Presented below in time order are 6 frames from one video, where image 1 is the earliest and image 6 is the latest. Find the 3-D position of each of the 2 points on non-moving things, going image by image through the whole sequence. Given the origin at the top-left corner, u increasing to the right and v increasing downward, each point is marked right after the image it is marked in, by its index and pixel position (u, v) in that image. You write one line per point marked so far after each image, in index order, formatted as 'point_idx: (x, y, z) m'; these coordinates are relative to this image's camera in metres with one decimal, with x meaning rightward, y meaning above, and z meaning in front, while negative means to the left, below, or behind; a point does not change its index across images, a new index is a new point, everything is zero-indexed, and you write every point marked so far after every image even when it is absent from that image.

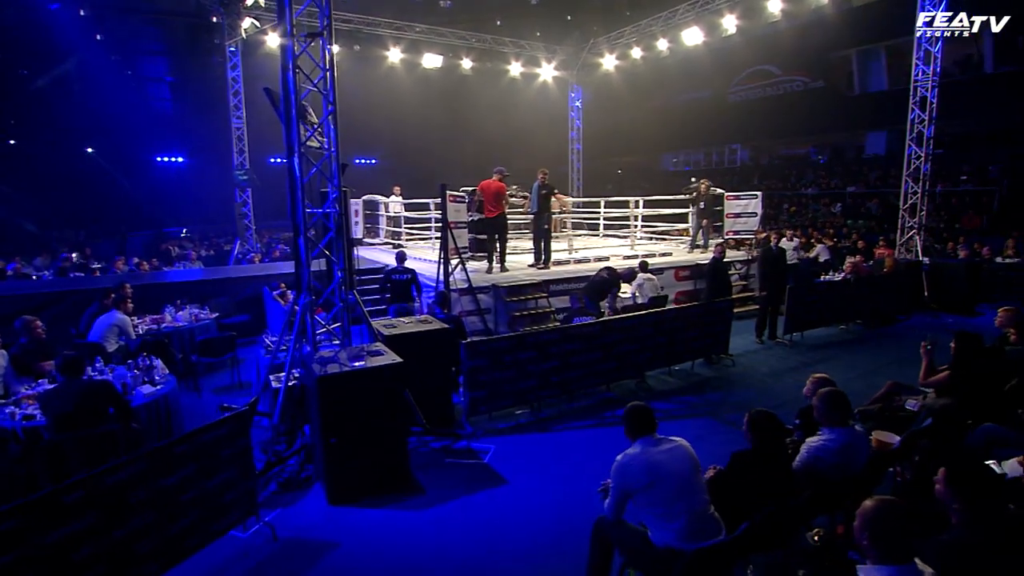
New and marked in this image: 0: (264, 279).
0: (-5.2, +0.2, +11.0) m
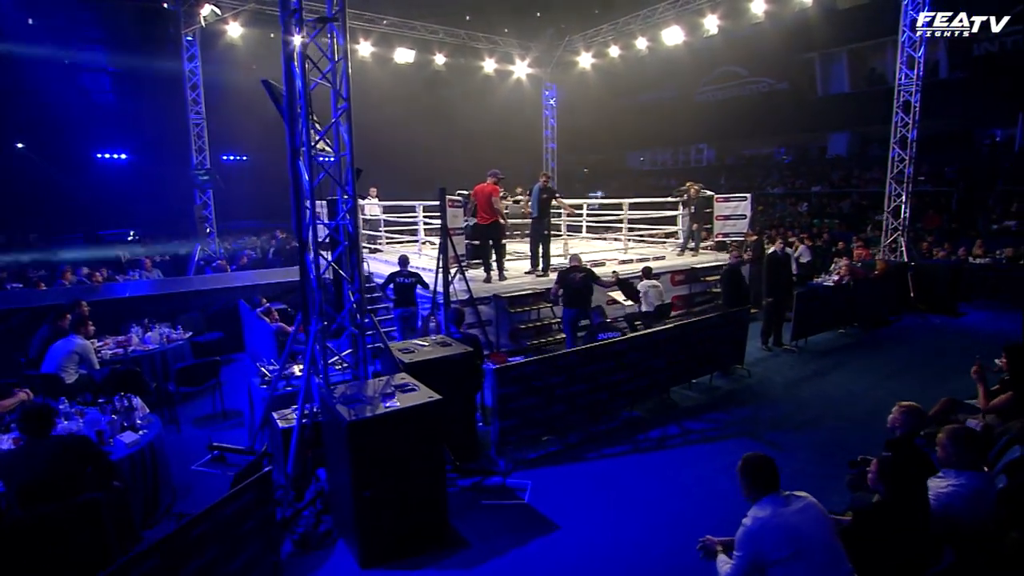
0: (-5.2, 0.0, +10.0) m
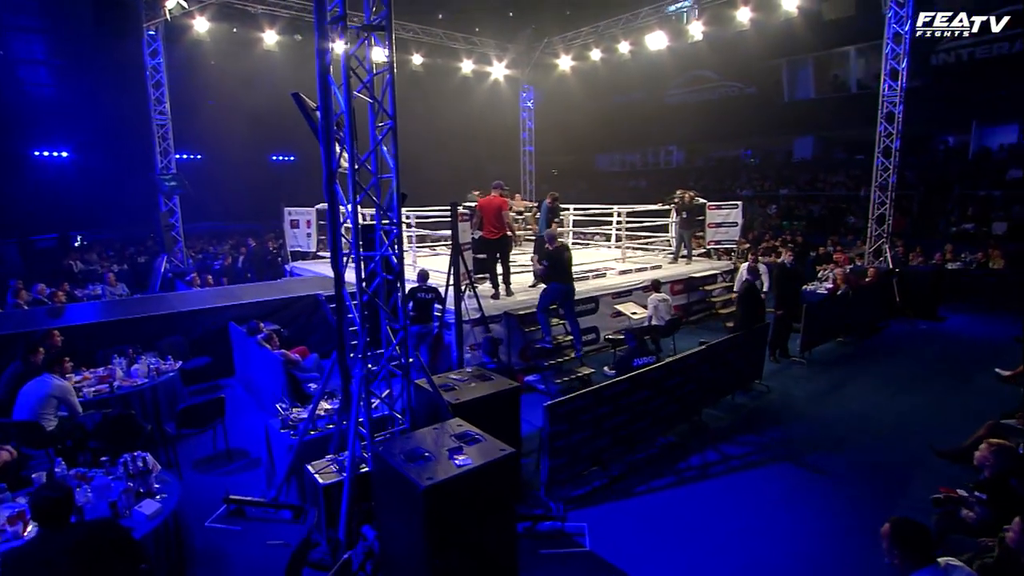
0: (-5.1, -0.4, +9.2) m
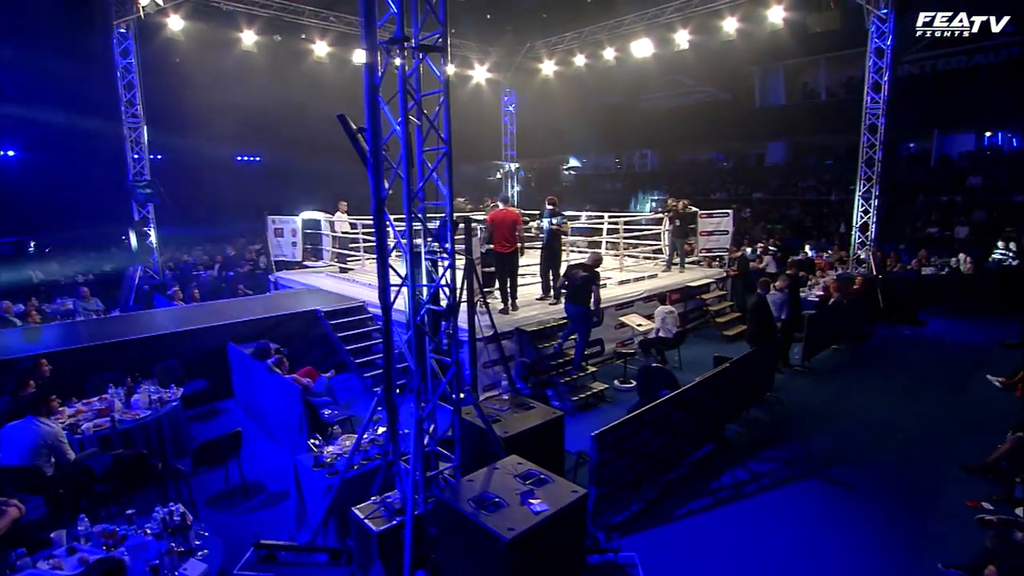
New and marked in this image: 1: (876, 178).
0: (-4.9, -0.7, +8.8) m
1: (+9.7, +2.9, +13.9) m
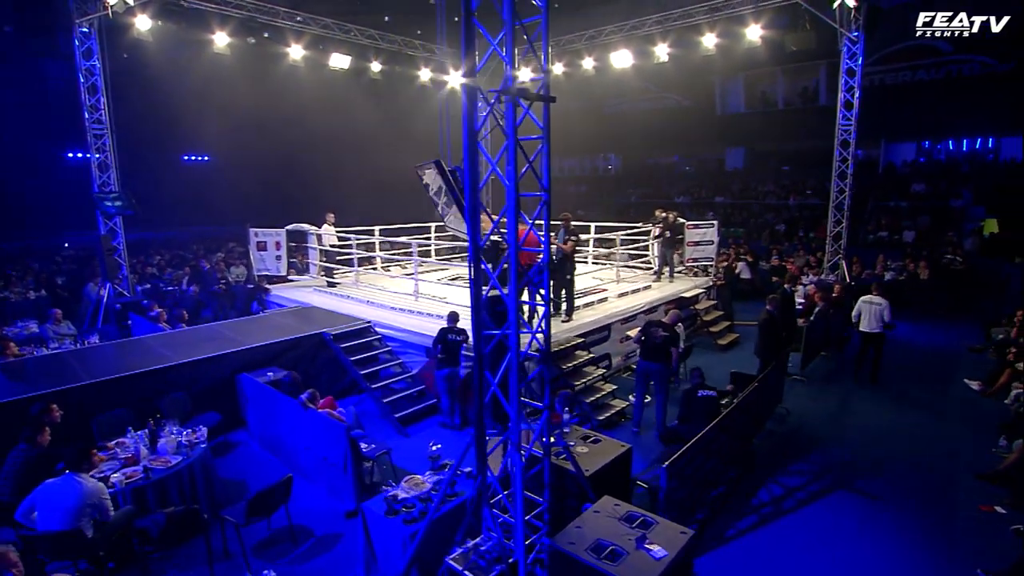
0: (-4.5, -1.1, +8.3) m
1: (+9.4, +2.8, +14.7) m
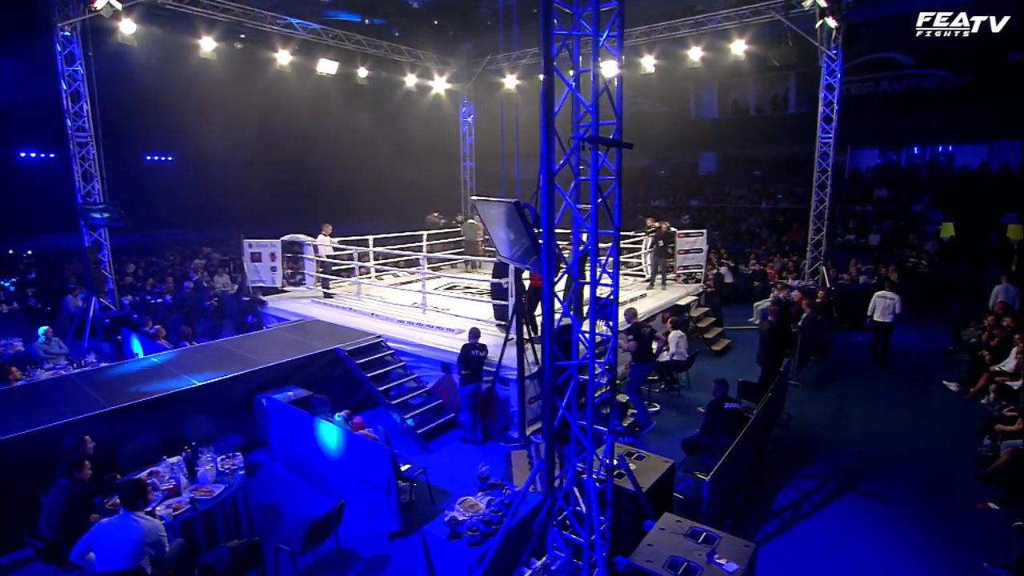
0: (-4.2, -1.4, +8.2) m
1: (+9.3, +2.6, +15.5) m
